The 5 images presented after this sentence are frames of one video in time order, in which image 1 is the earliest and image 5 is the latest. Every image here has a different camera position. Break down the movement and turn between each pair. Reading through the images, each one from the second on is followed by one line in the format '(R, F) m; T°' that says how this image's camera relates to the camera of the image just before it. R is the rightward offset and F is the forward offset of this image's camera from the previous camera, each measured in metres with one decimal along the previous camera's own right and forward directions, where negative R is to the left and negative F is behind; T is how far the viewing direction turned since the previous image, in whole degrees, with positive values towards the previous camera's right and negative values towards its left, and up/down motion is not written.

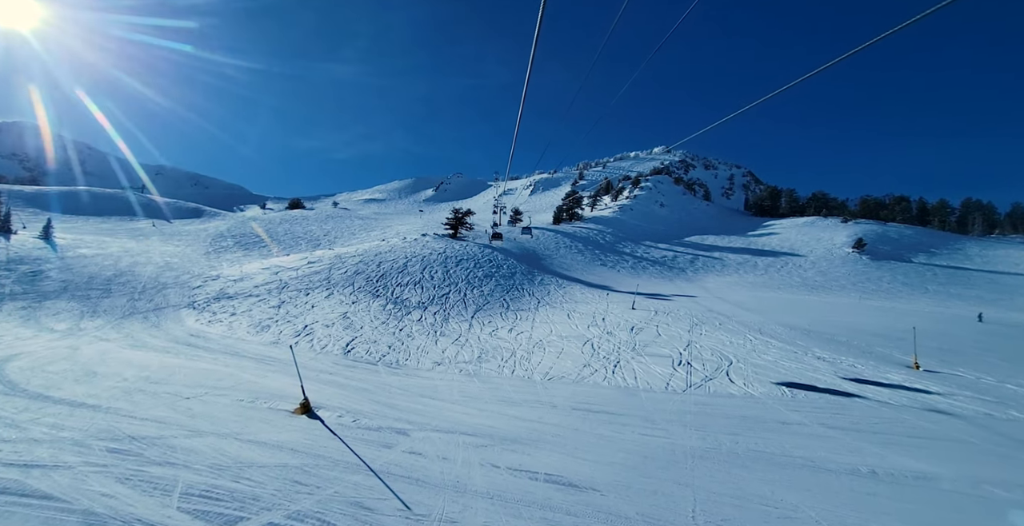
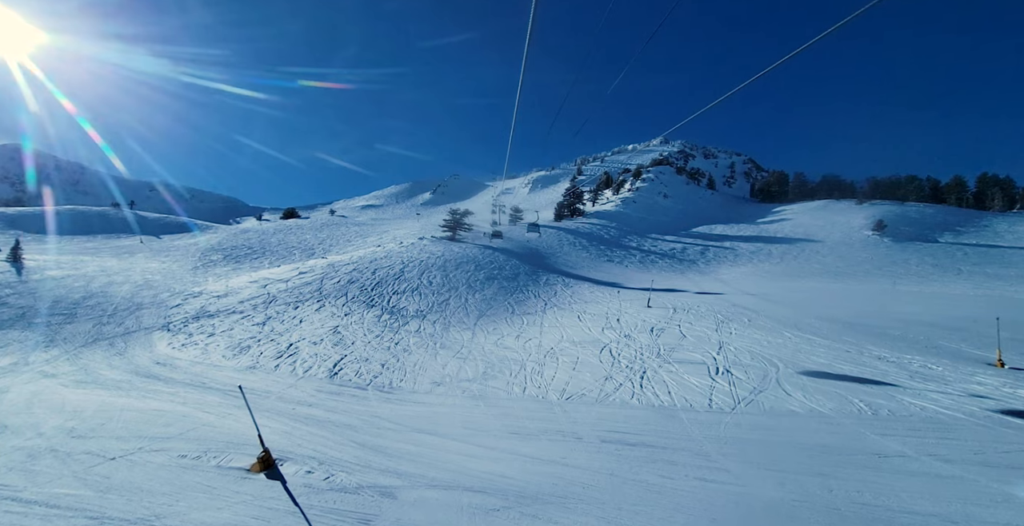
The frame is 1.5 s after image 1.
(-0.1, +1.6) m; 0°
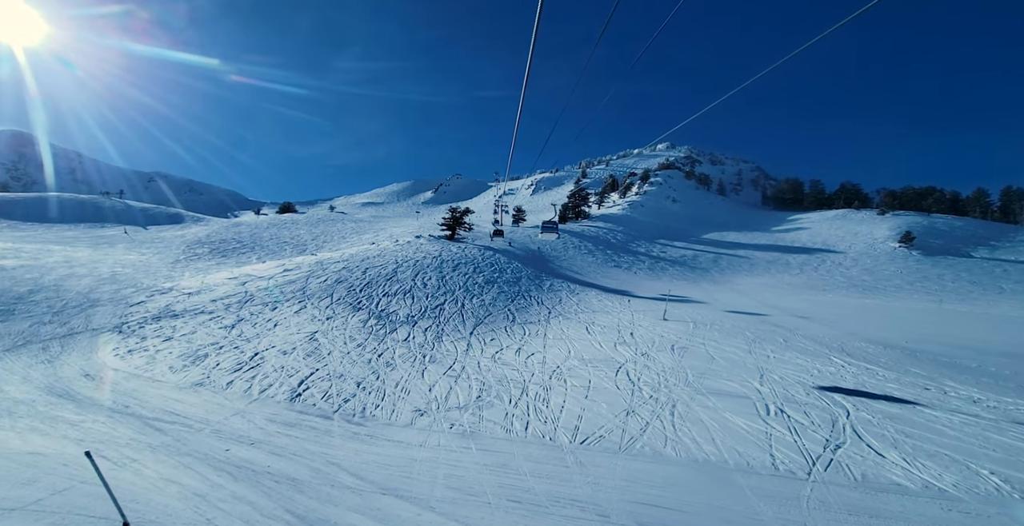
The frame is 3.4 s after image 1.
(-0.1, +1.9) m; 0°
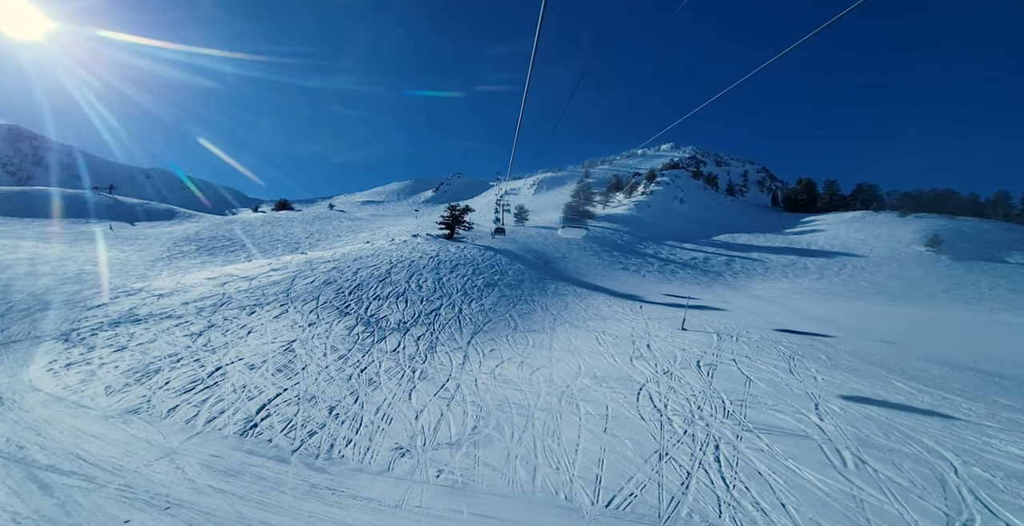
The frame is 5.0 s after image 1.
(-0.1, +1.7) m; 0°
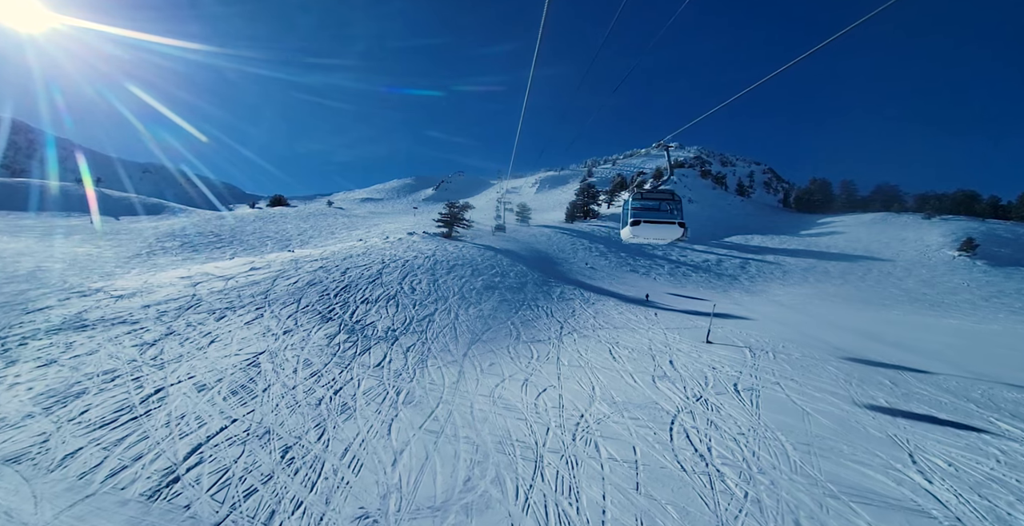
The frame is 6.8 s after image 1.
(-0.1, +1.9) m; 0°
